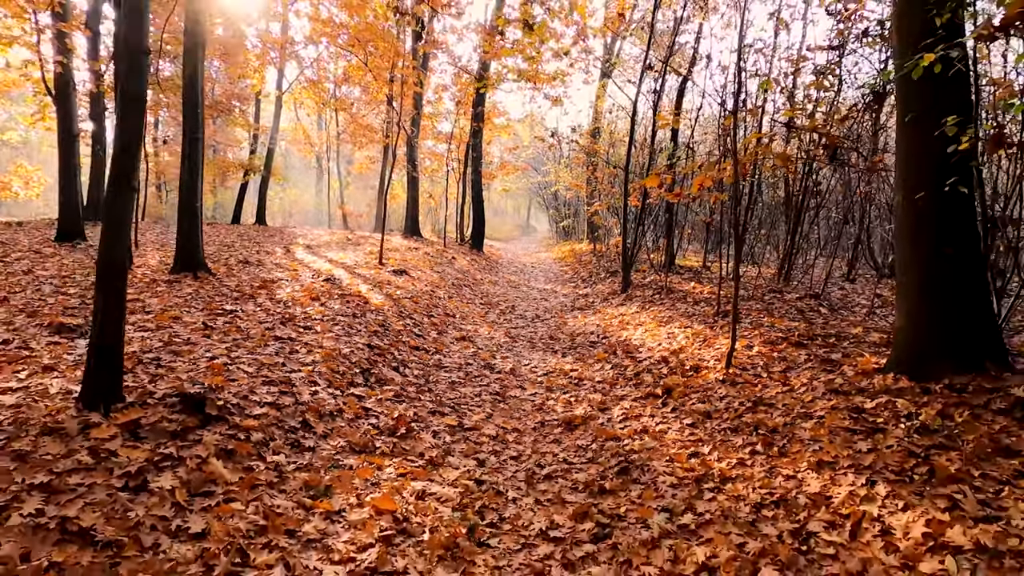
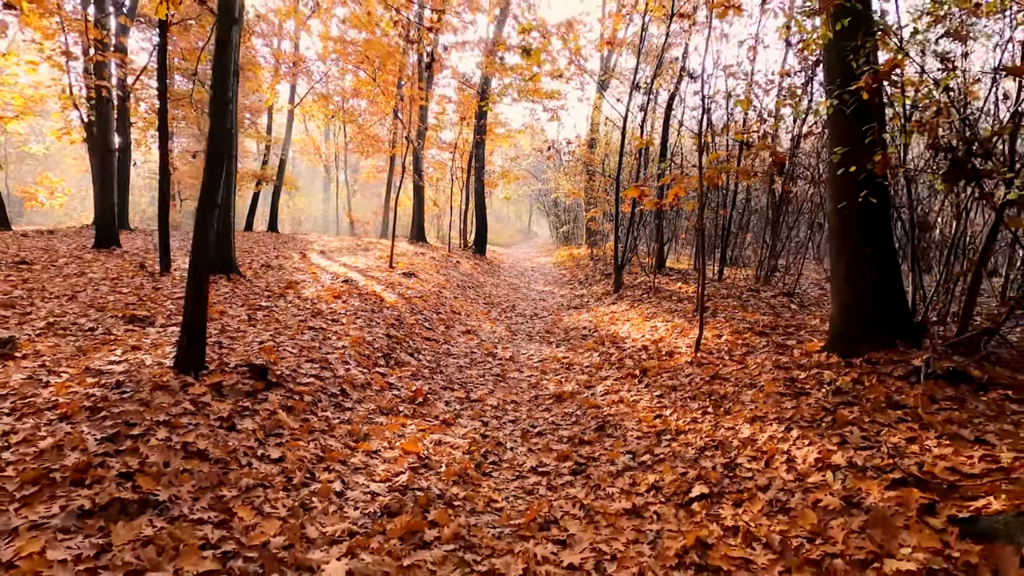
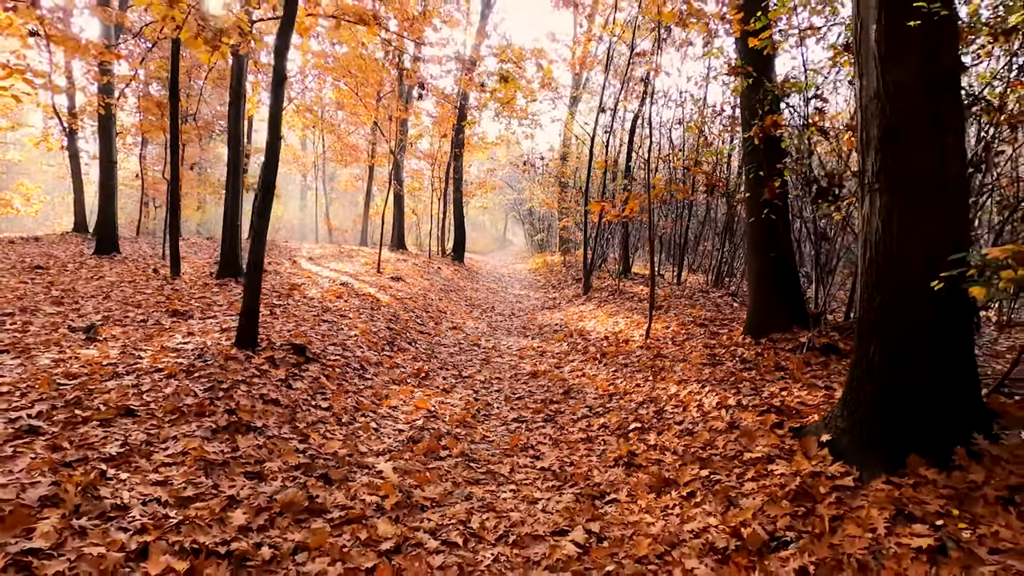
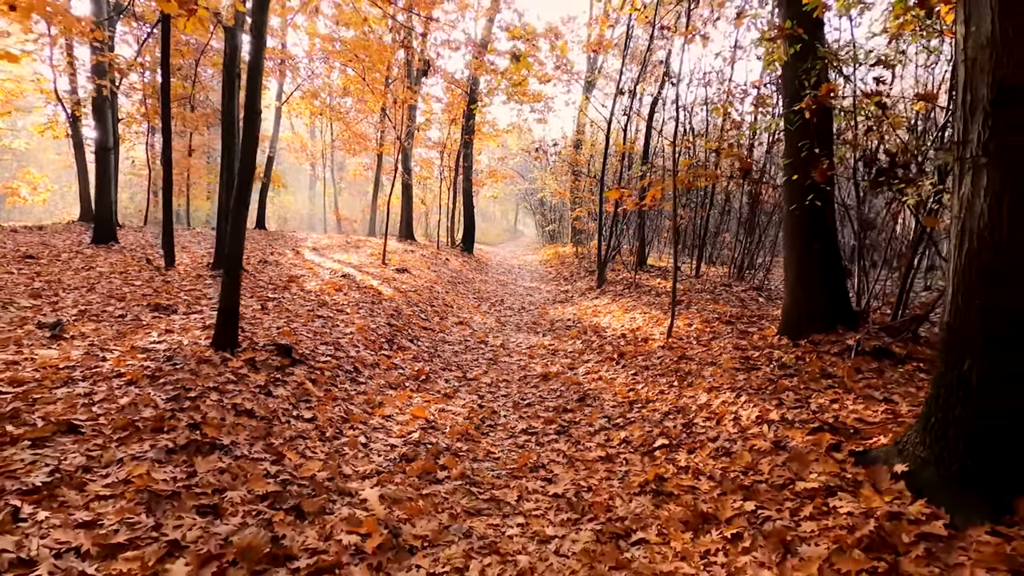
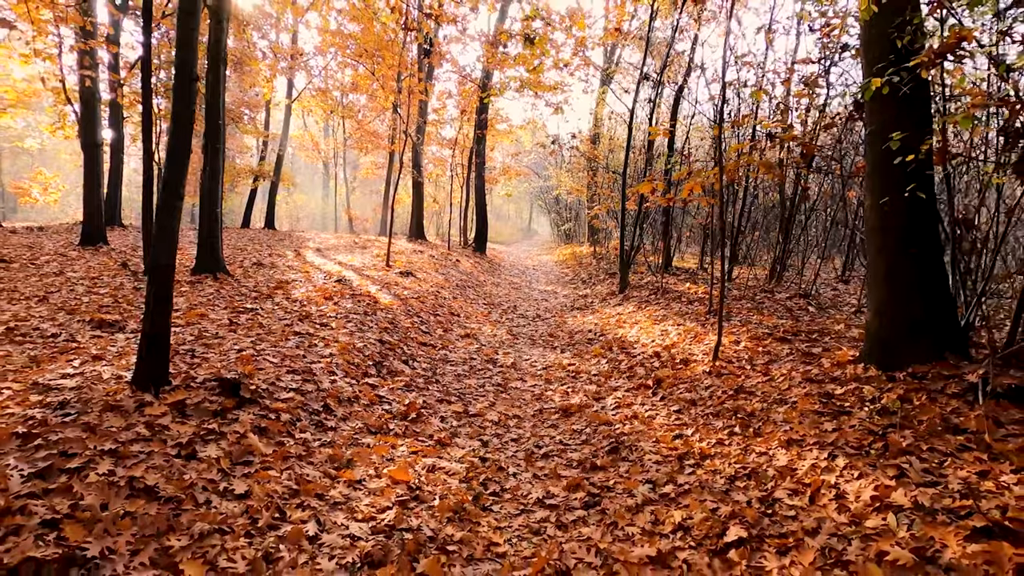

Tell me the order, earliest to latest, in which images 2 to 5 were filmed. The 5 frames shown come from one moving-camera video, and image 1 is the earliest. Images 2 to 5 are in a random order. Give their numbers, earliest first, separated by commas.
5, 2, 4, 3
